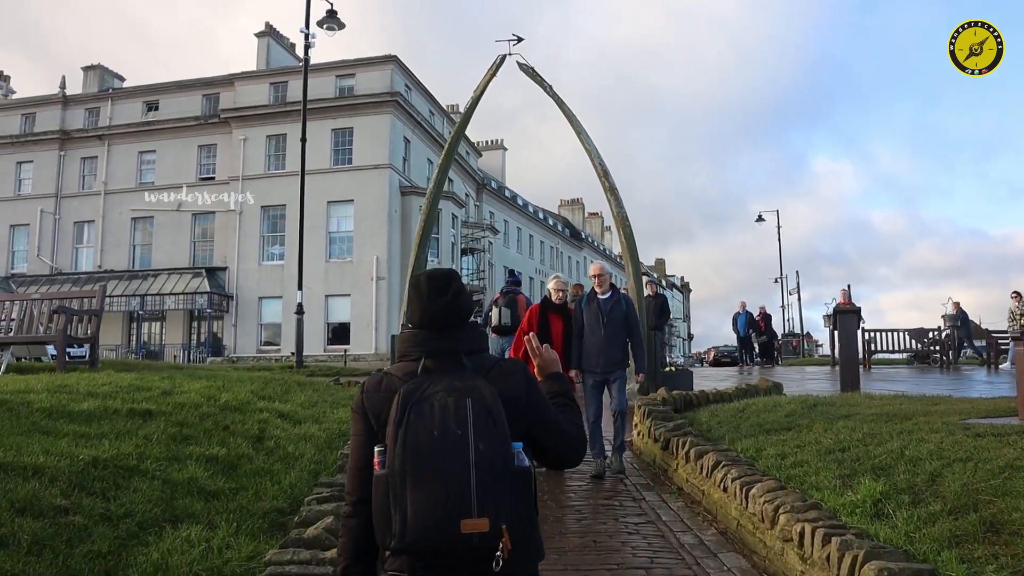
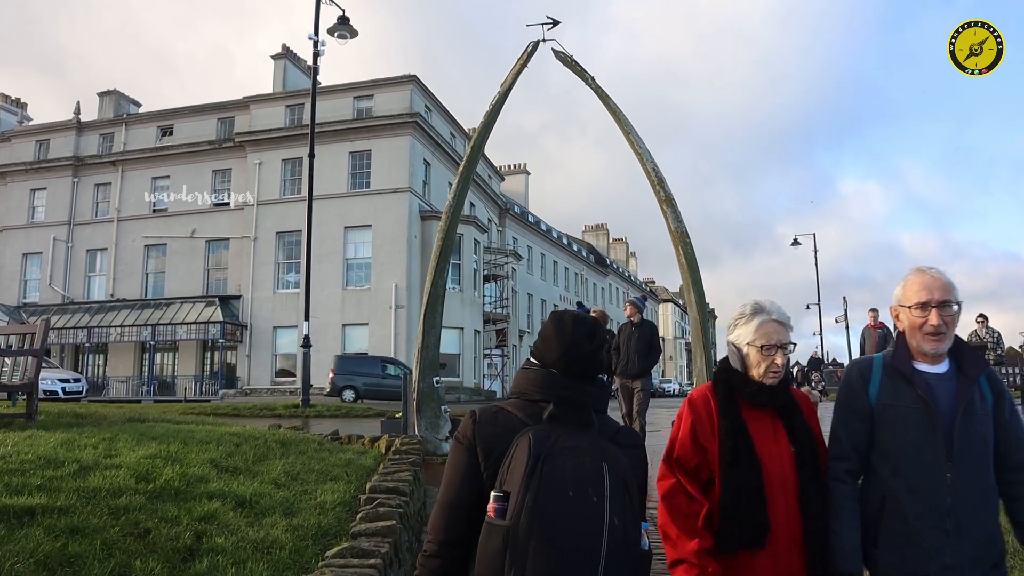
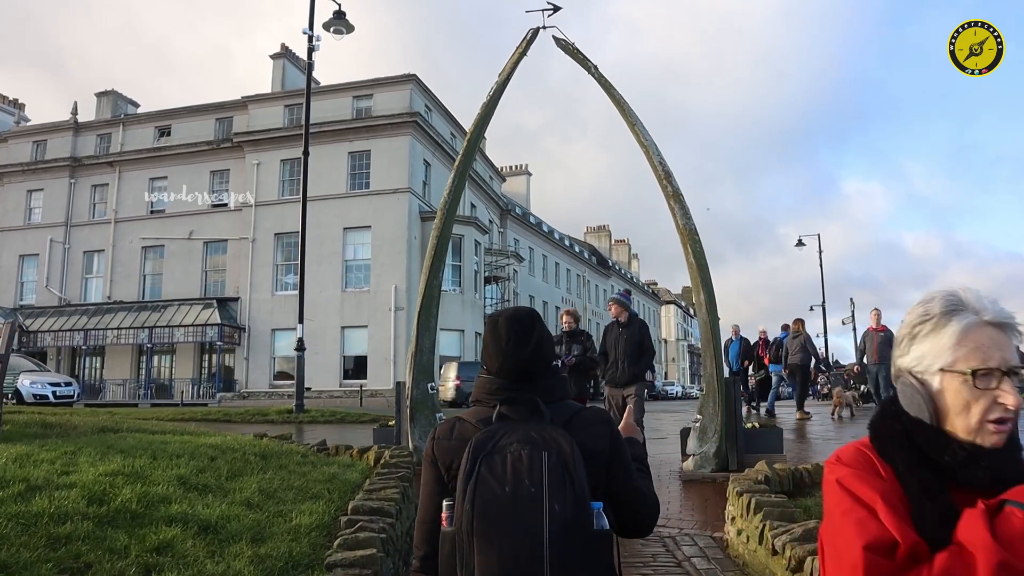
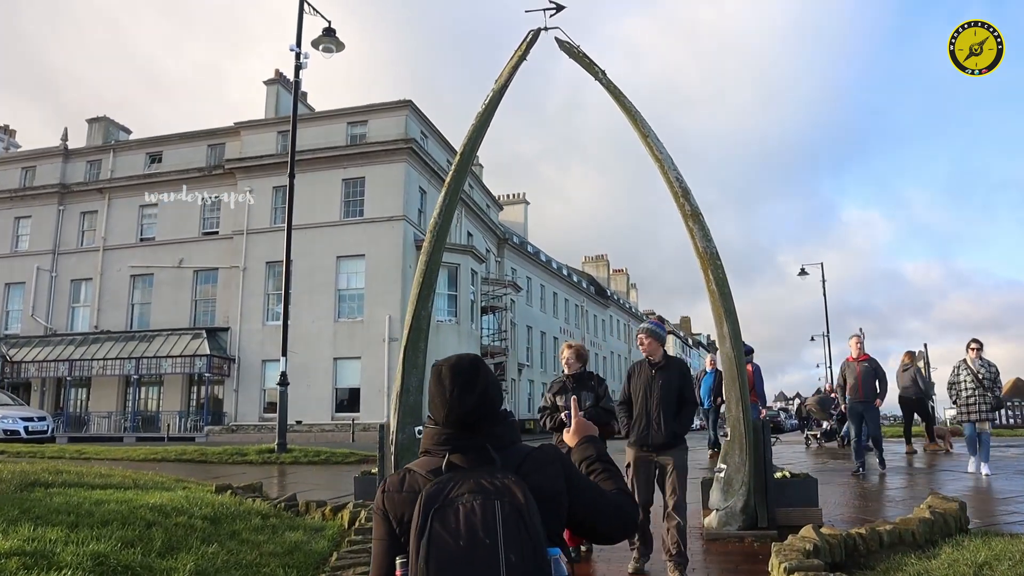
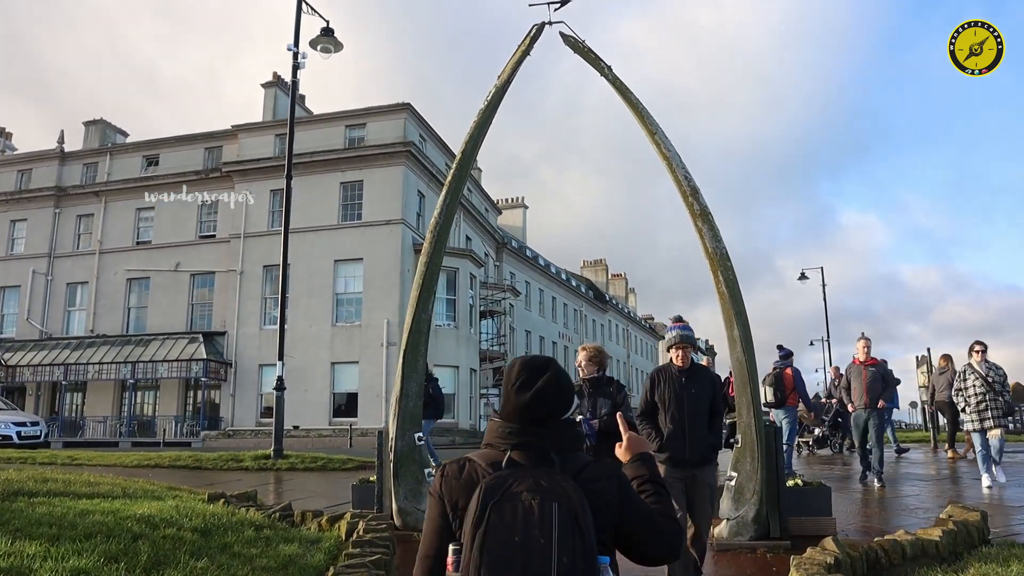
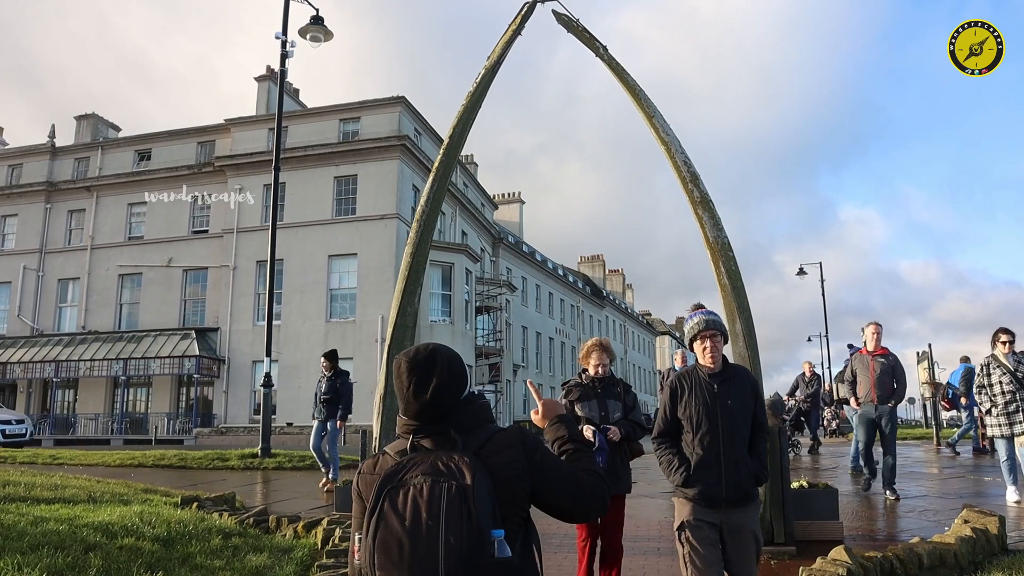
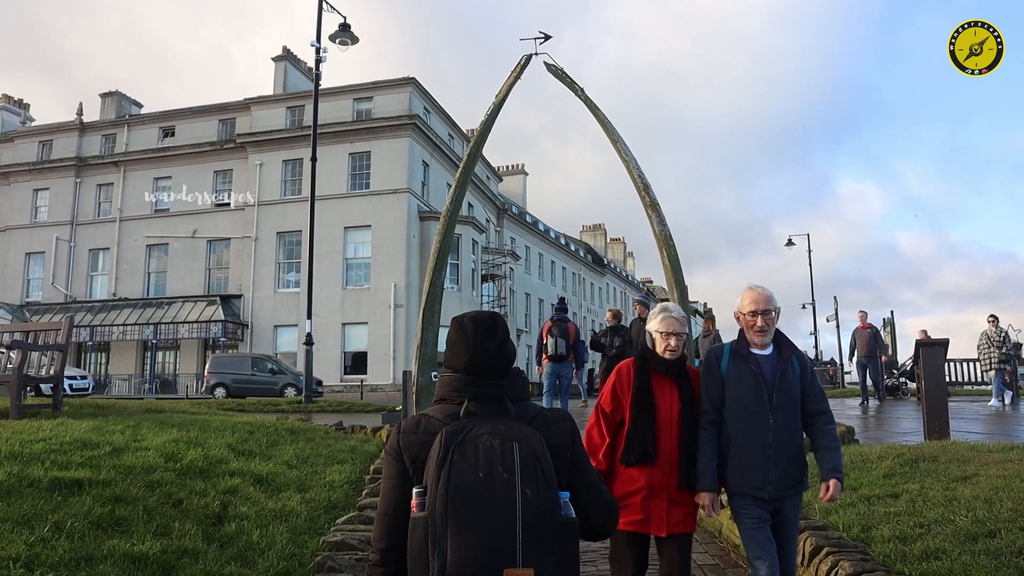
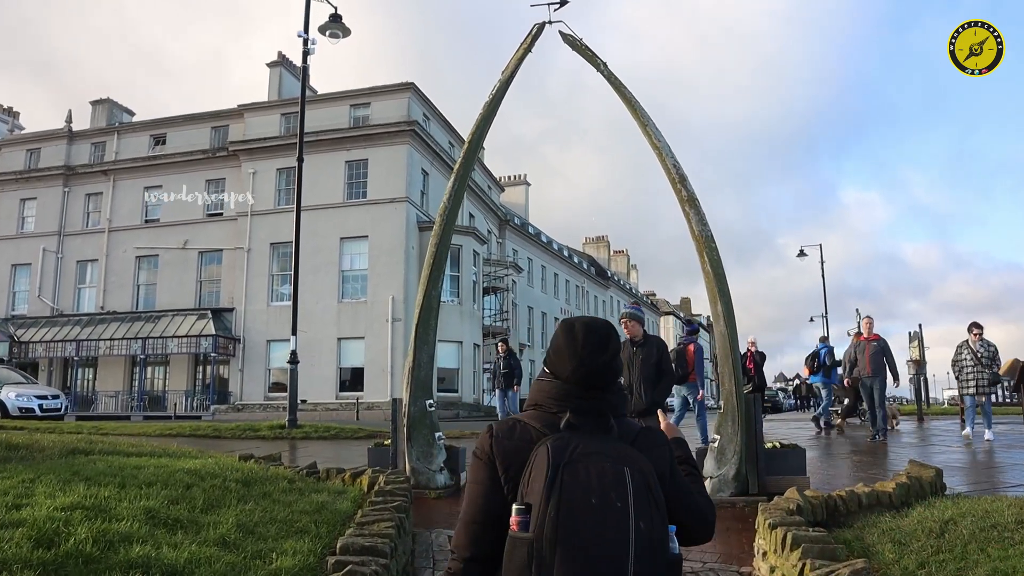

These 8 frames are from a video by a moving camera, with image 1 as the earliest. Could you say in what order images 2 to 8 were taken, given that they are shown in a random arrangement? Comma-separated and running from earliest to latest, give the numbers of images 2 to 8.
7, 2, 3, 8, 4, 5, 6
